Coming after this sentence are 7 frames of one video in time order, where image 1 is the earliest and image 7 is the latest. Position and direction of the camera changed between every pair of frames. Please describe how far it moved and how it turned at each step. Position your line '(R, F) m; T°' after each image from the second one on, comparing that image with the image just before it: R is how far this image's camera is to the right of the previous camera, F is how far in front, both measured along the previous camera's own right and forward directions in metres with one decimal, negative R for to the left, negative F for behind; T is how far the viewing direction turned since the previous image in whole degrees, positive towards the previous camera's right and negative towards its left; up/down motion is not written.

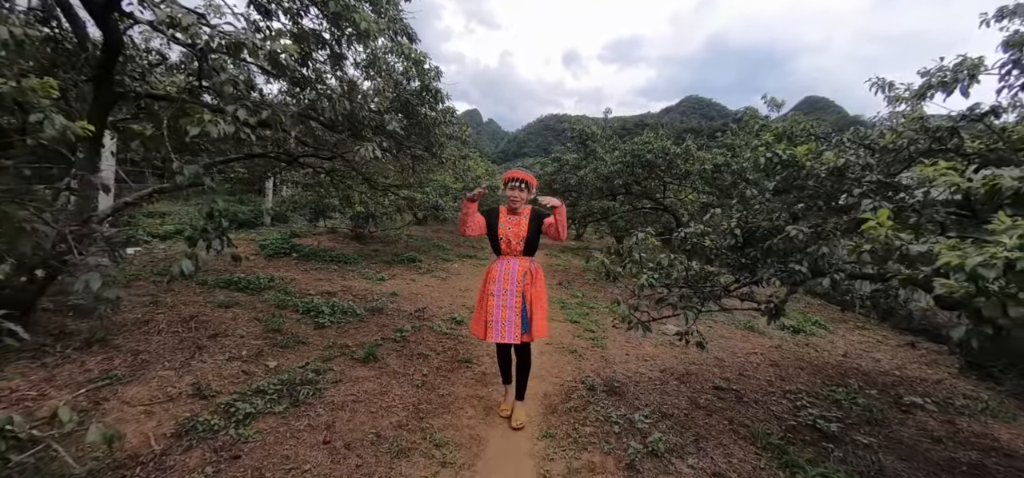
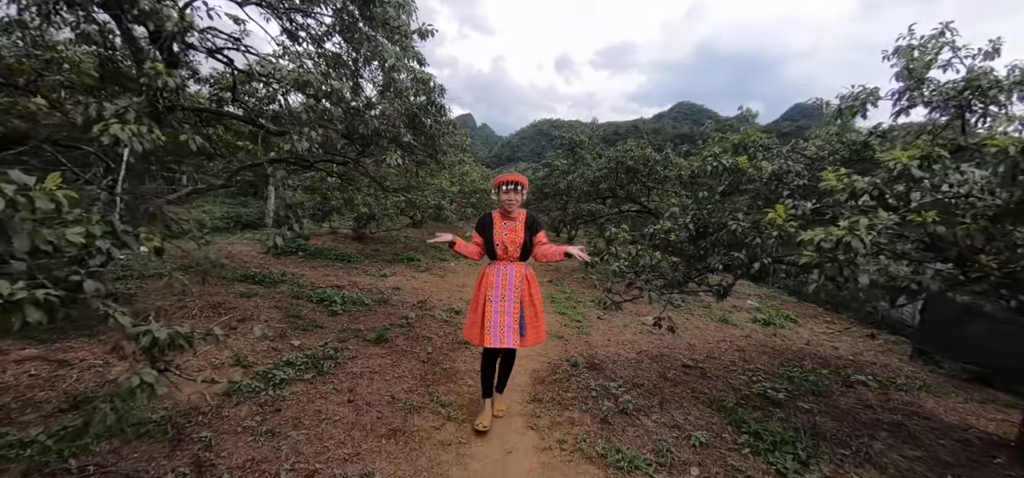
(0.0, -0.5) m; +1°
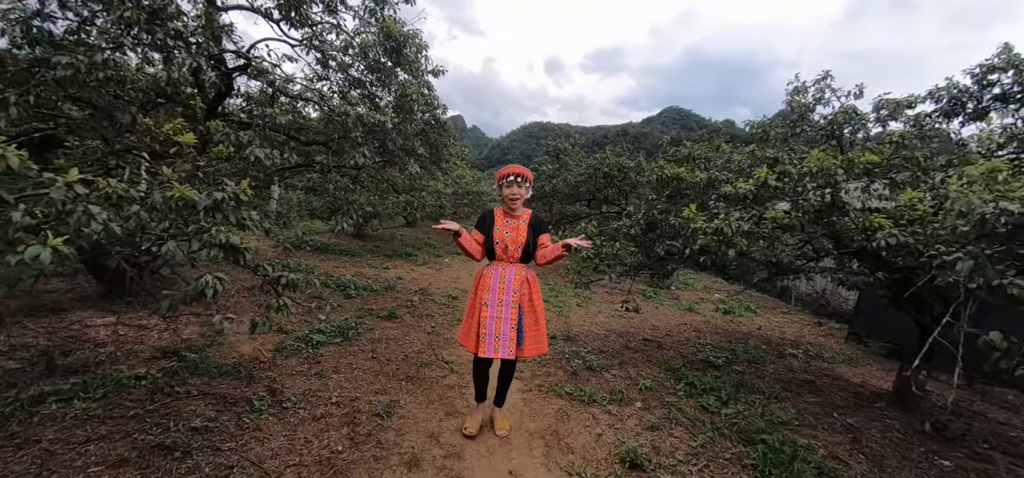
(0.0, -0.8) m; +1°
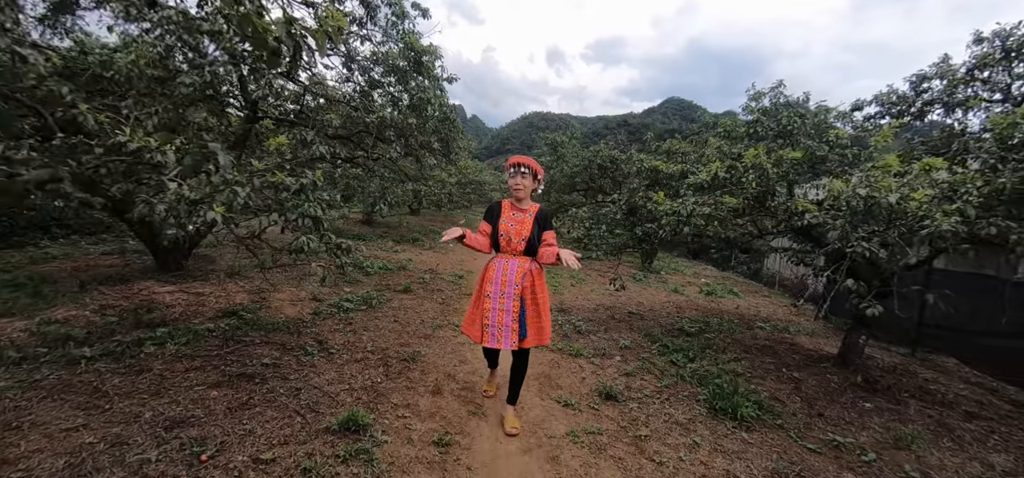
(0.0, -0.6) m; 0°
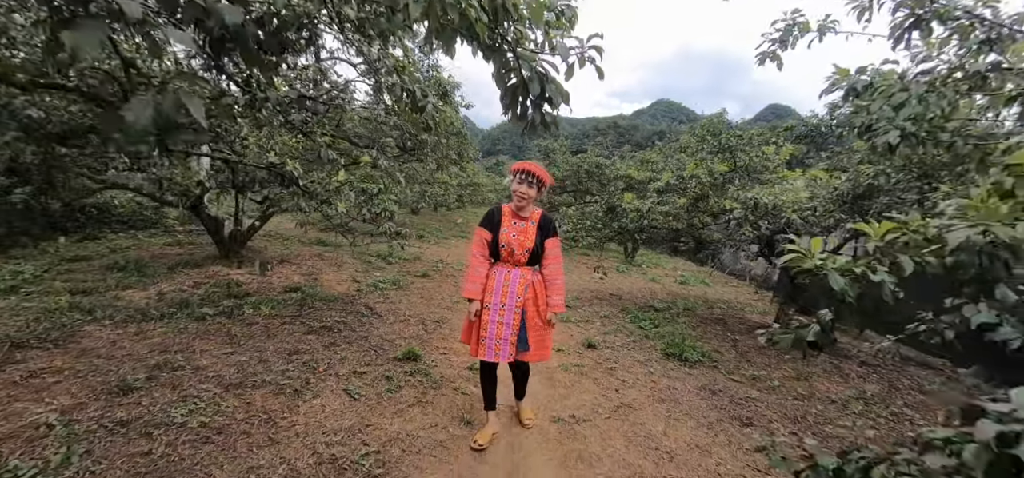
(-0.2, -1.1) m; +1°
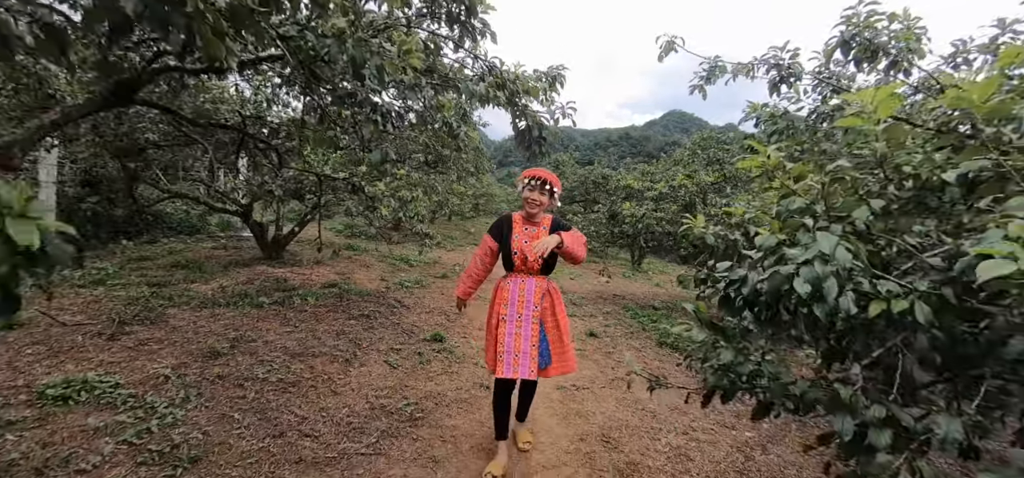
(0.0, -0.6) m; -2°
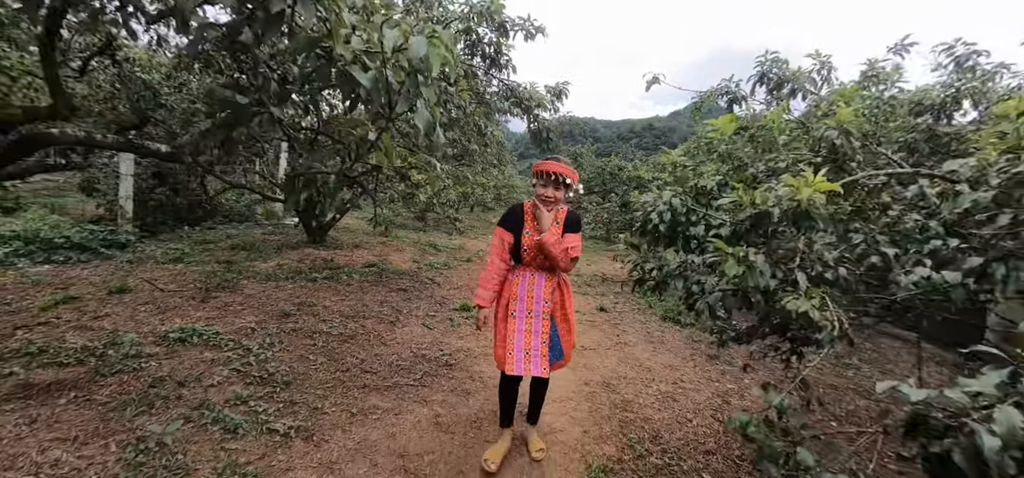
(0.0, -0.6) m; -3°
